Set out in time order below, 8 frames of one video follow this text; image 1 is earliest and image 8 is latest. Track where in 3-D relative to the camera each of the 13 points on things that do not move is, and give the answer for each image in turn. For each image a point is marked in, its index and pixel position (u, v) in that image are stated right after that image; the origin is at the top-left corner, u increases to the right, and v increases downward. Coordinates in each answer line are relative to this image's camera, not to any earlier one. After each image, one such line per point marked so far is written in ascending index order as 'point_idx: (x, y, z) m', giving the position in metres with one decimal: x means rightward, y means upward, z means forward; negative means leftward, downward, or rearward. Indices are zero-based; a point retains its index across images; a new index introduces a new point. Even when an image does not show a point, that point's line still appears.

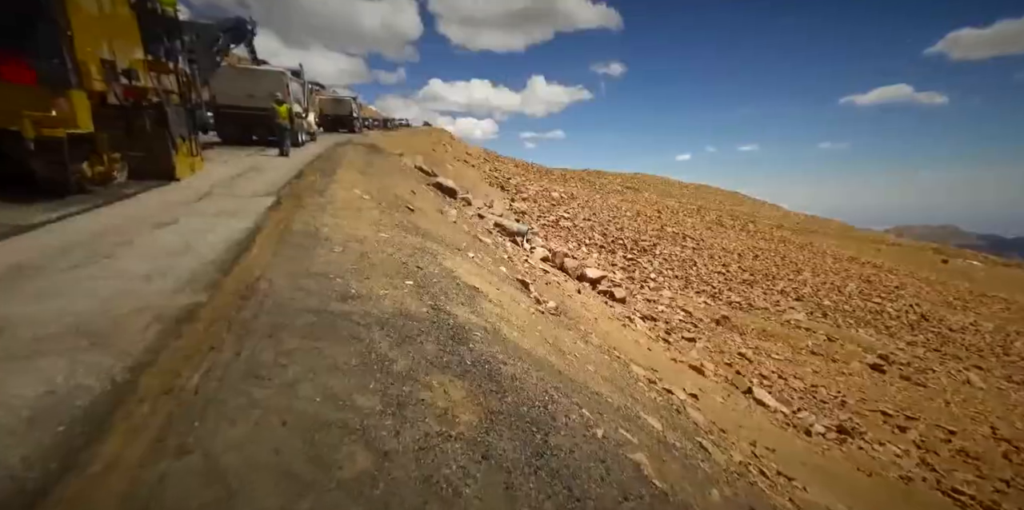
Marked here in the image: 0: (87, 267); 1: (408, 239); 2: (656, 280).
0: (-3.1, -0.1, +3.7) m
1: (-1.5, +0.2, +7.2) m
2: (+4.2, -0.8, +14.4) m
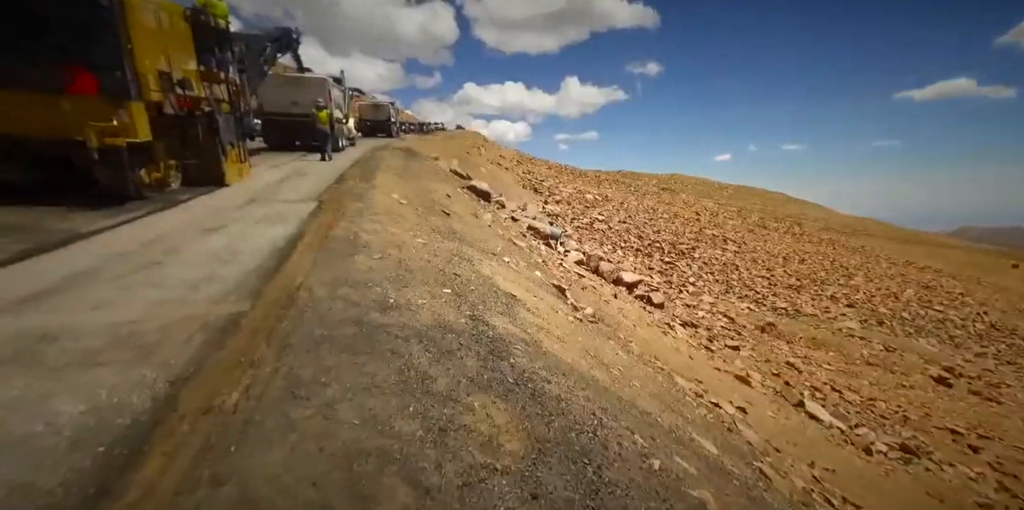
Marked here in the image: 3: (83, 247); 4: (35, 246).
0: (-2.9, -0.1, +3.8) m
1: (-1.0, +0.2, +7.2) m
2: (+5.2, -0.9, +14.0) m
3: (-4.0, +0.1, +4.7) m
4: (-4.4, +0.1, +4.6) m
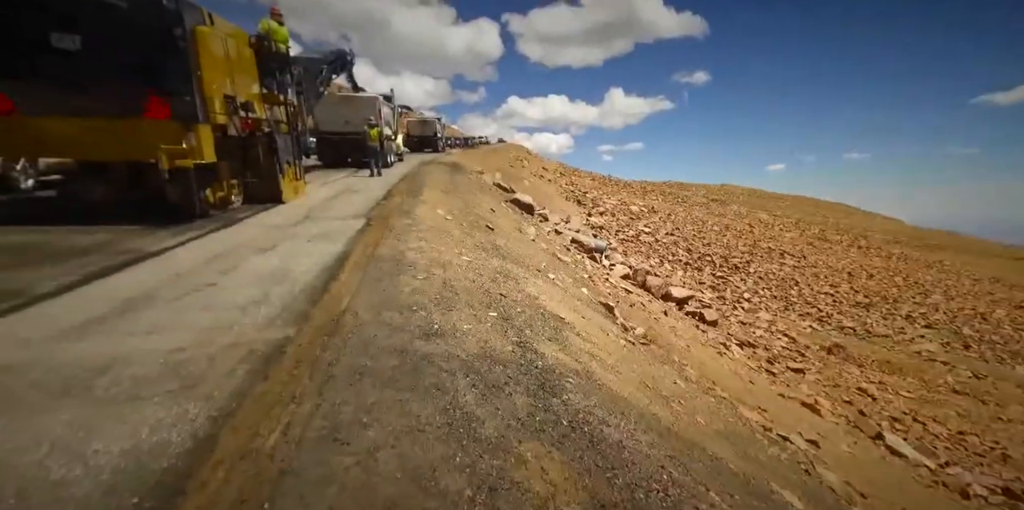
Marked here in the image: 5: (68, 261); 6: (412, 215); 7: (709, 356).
0: (-2.5, -0.3, +3.9) m
1: (-0.3, -0.1, +7.1) m
2: (+6.4, -1.2, +13.3) m
3: (-3.6, -0.1, +4.9) m
4: (-4.0, -0.1, +4.8) m
5: (-4.4, -0.1, +5.0) m
6: (-1.9, +0.8, +9.3) m
7: (+2.7, -1.4, +6.8) m
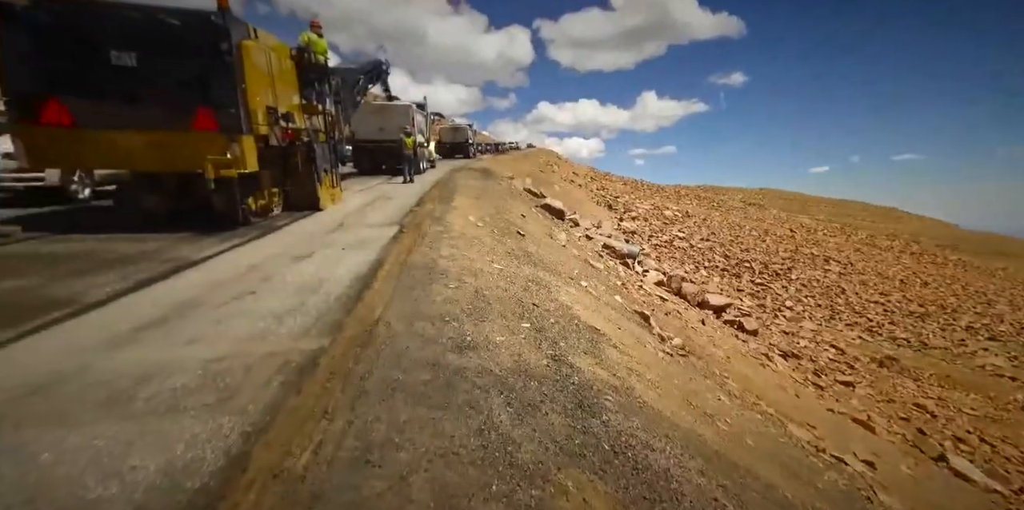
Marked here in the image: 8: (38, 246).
0: (-2.2, -0.4, +3.9) m
1: (+0.1, -0.2, +7.0) m
2: (+7.2, -1.4, +12.8) m
3: (-3.3, -0.2, +5.0) m
4: (-3.6, -0.2, +5.0) m
5: (-4.1, -0.2, +5.2) m
6: (-1.3, +0.6, +9.3) m
7: (+3.2, -1.5, +6.6) m
8: (-6.0, +0.1, +6.3) m
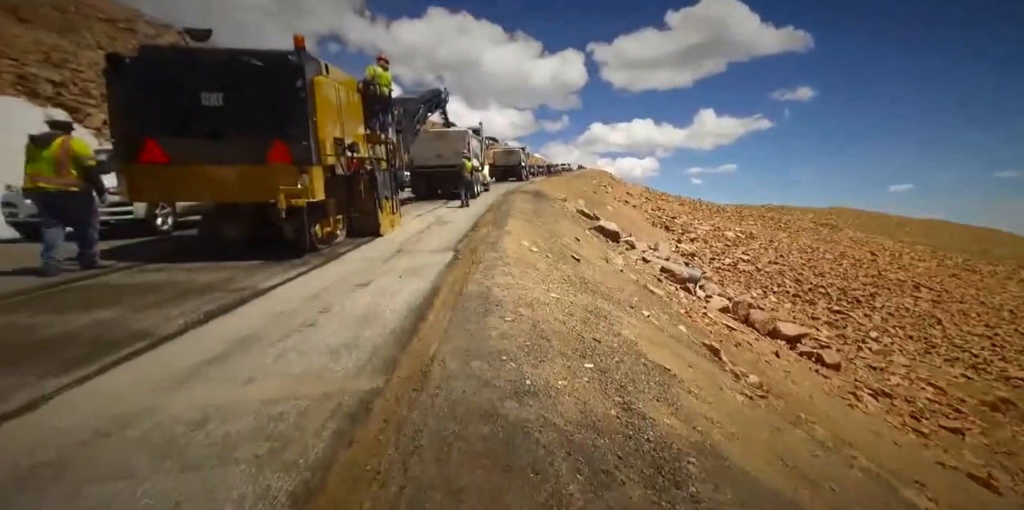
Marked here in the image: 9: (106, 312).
0: (-1.8, -0.7, +3.9) m
1: (+0.9, -0.6, +6.8) m
2: (+8.6, -2.0, +11.7) m
3: (-2.7, -0.5, +5.1) m
4: (-3.1, -0.5, +5.1) m
5: (-3.5, -0.5, +5.4) m
6: (-0.3, +0.1, +9.2) m
7: (+3.9, -1.8, +5.9) m
8: (-5.2, -0.3, +6.7) m
9: (-3.9, -0.6, +4.7) m
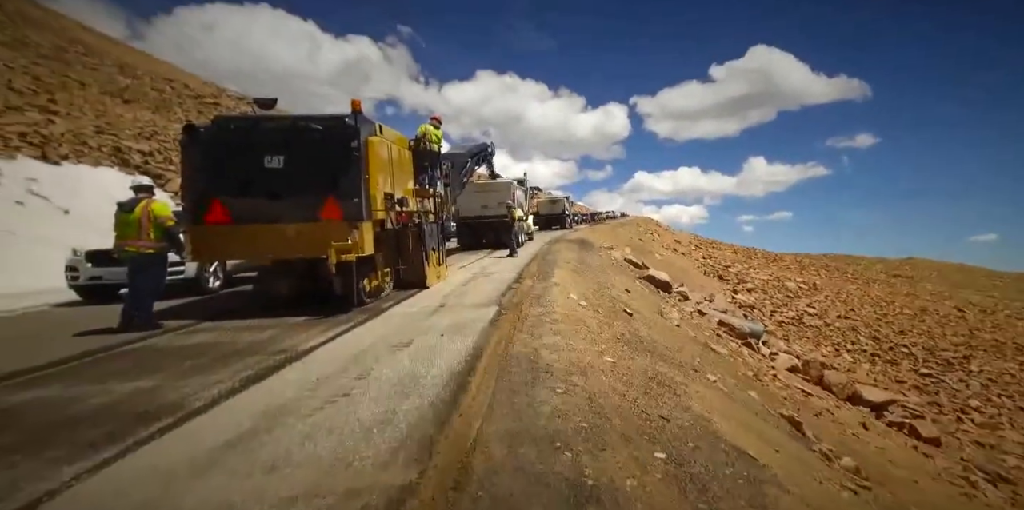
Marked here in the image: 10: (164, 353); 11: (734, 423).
0: (-1.4, -1.1, +3.6) m
1: (+1.6, -1.3, +6.2) m
2: (+9.7, -3.2, +10.2) m
3: (-2.2, -1.1, +4.9) m
4: (-2.6, -1.1, +4.9) m
5: (-3.0, -1.1, +5.2) m
6: (+0.6, -0.9, +8.8) m
7: (+4.4, -2.5, +4.9) m
8: (-4.6, -1.1, +6.8) m
9: (-3.4, -1.1, +4.6) m
10: (-4.1, -1.1, +5.8) m
11: (+2.0, -1.5, +4.5) m
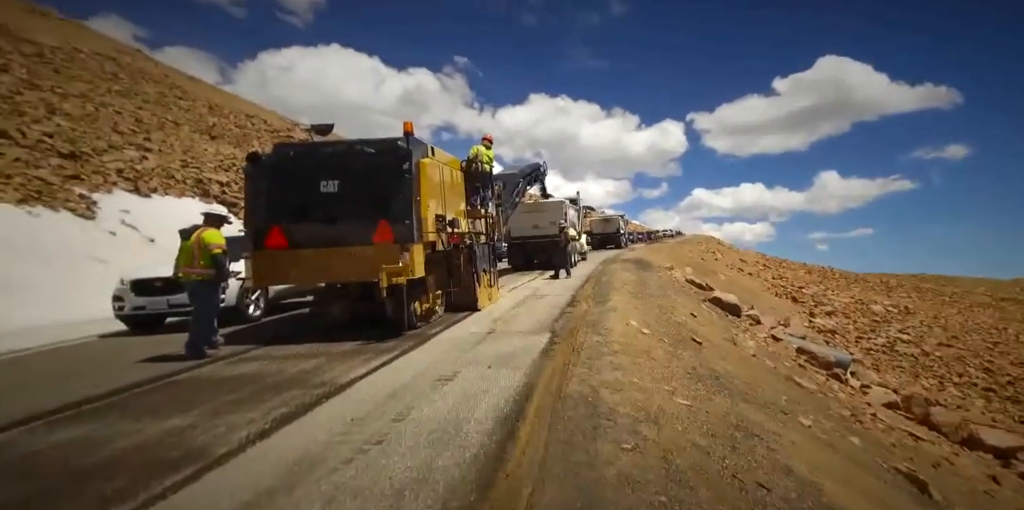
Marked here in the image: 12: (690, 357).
0: (-1.0, -1.3, +3.1) m
1: (+2.2, -1.6, +5.4) m
2: (+10.7, -3.5, +8.3) m
3: (-1.7, -1.4, +4.5) m
4: (-2.0, -1.4, +4.6) m
5: (-2.4, -1.4, +4.9) m
6: (+1.5, -1.2, +8.1) m
7: (+4.9, -2.6, +3.8) m
8: (-3.8, -1.5, +6.6) m
9: (-2.9, -1.4, +4.3) m
10: (-3.4, -1.4, +5.6) m
11: (+2.5, -1.7, +3.6) m
12: (+2.7, -1.6, +7.6) m
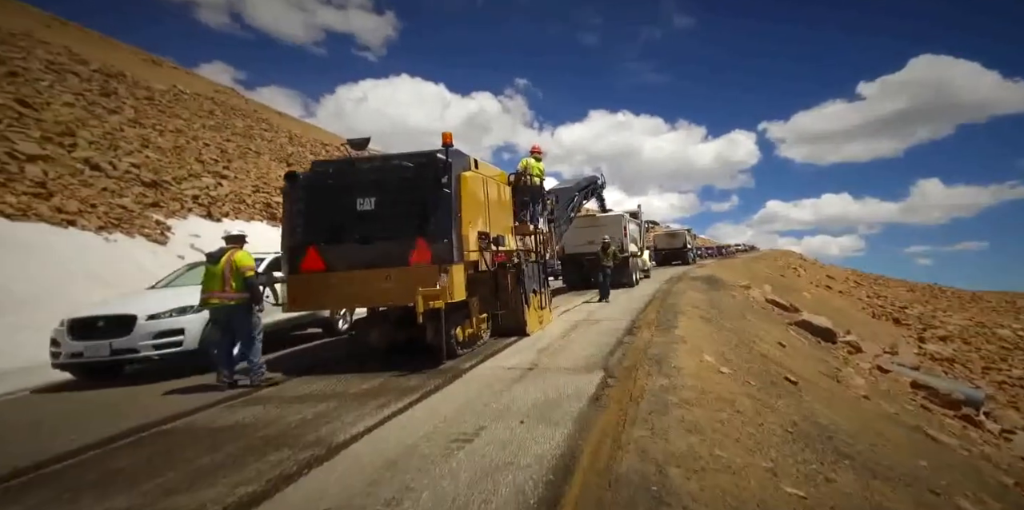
0: (-1.0, -1.5, +2.0) m
1: (+2.5, -1.8, +3.8) m
2: (+11.3, -3.6, +5.6) m
3: (-1.5, -1.6, +3.4) m
4: (-1.8, -1.6, +3.5) m
5: (-2.1, -1.6, +3.9) m
6: (+2.2, -1.5, +6.6) m
7: (+5.0, -2.7, +1.8) m
8: (-3.3, -1.8, +5.8) m
9: (-2.7, -1.6, +3.4) m
10: (-3.1, -1.7, +4.7) m
11: (+2.5, -1.8, +2.0) m
12: (+3.3, -1.9, +5.9) m
